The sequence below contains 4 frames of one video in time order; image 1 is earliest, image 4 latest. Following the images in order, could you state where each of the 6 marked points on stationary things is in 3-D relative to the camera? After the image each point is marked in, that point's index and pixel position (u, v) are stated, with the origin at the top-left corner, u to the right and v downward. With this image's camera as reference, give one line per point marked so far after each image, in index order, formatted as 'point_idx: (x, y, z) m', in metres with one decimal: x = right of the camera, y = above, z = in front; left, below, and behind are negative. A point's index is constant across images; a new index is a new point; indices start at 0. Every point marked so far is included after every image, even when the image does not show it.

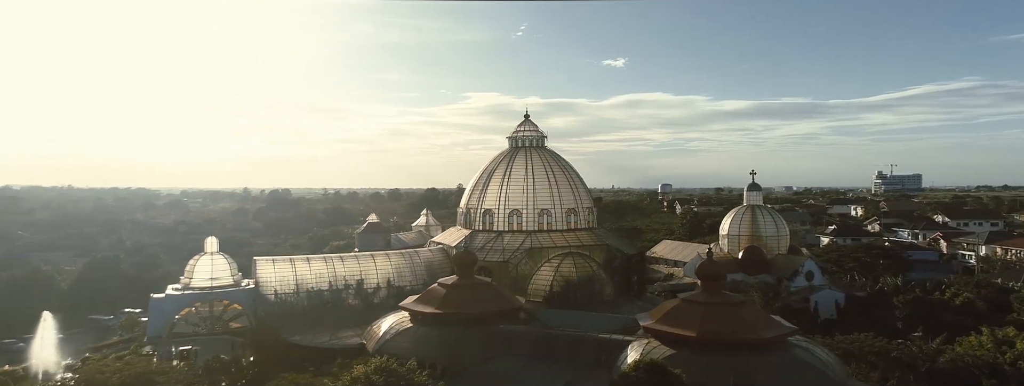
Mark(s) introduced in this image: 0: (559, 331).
0: (+1.2, -3.4, +15.5) m
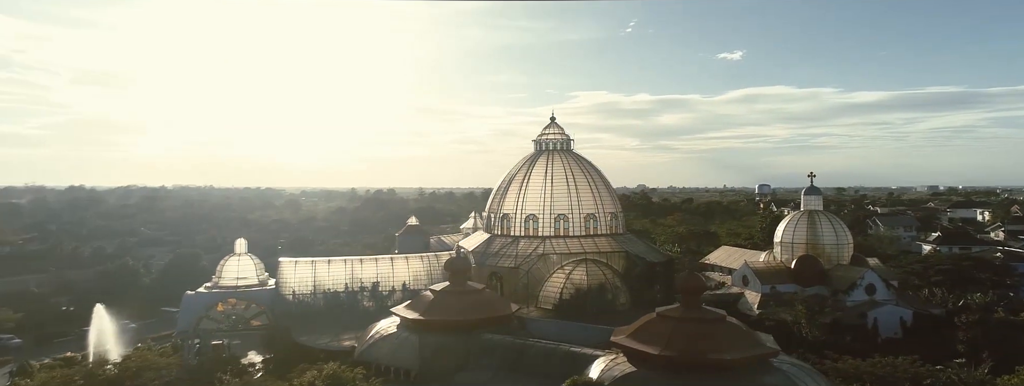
0: (+0.5, -3.6, +15.2) m
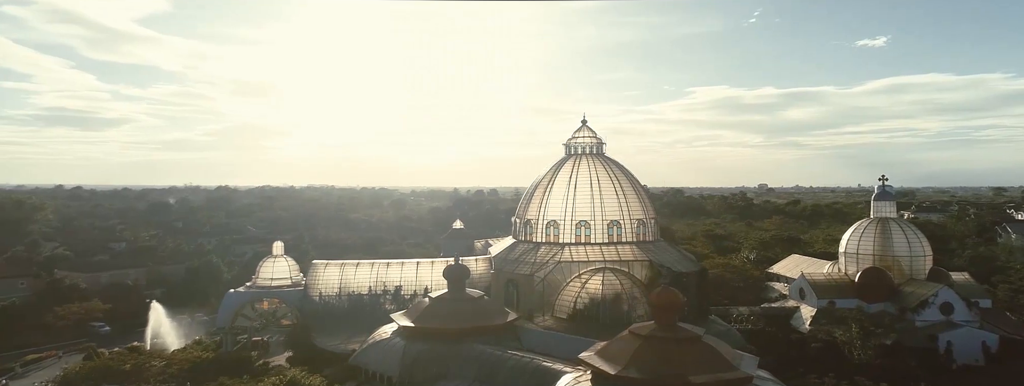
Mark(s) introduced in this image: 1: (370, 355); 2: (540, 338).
0: (0.0, -3.9, +14.8) m
1: (-3.7, -4.2, +16.4) m
2: (+0.8, -4.0, +17.4) m
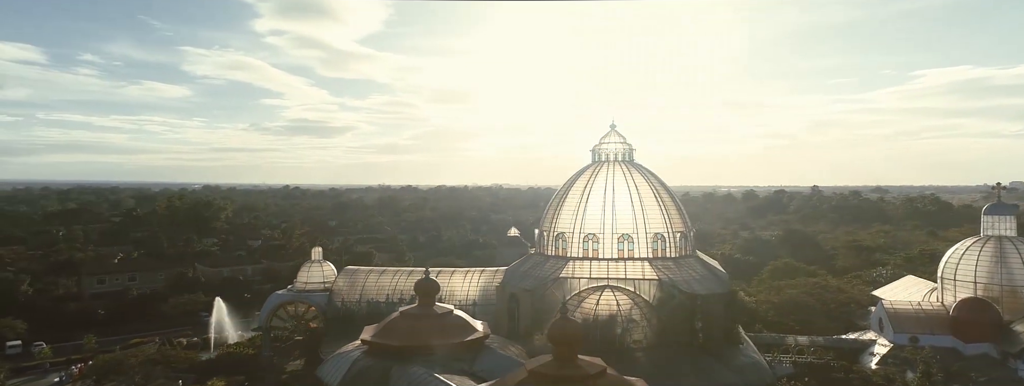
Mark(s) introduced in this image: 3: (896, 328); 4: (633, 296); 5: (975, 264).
0: (-1.6, -4.2, +14.2) m
1: (-4.8, -4.6, +16.7) m
2: (-0.2, -4.4, +16.4) m
3: (+11.9, -4.2, +19.4) m
4: (+3.5, -3.0, +18.3) m
5: (+14.6, -2.2, +19.5) m
